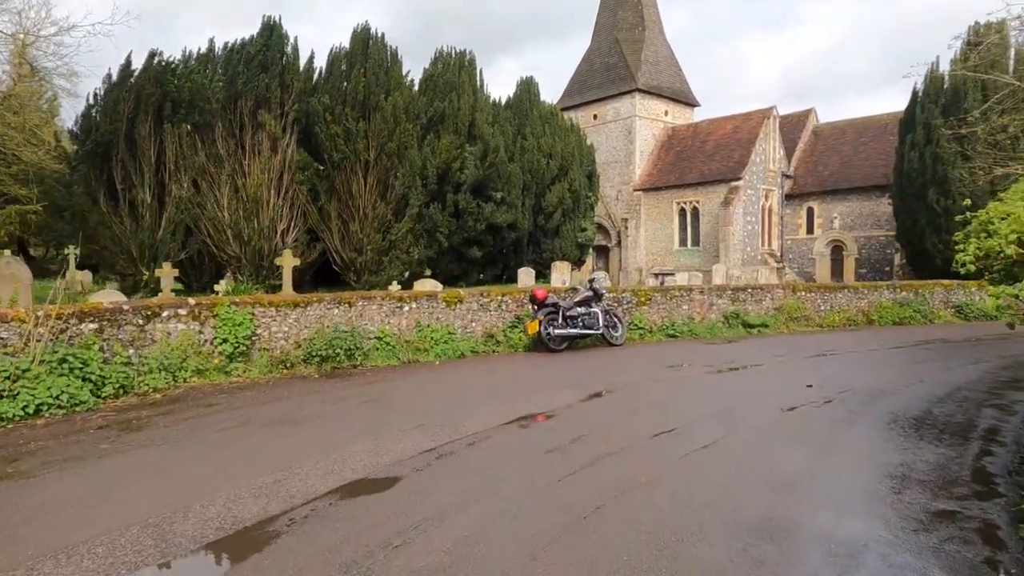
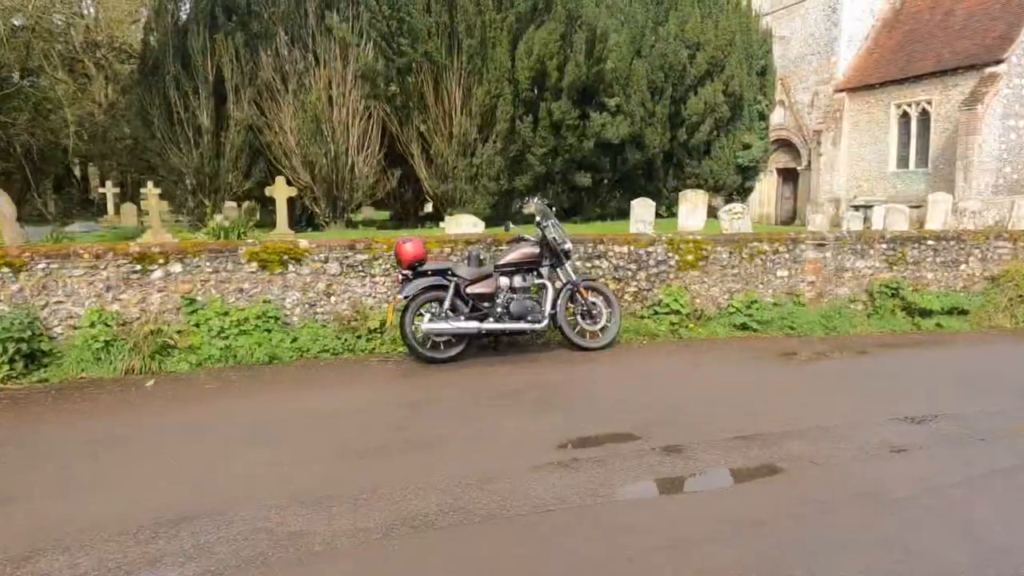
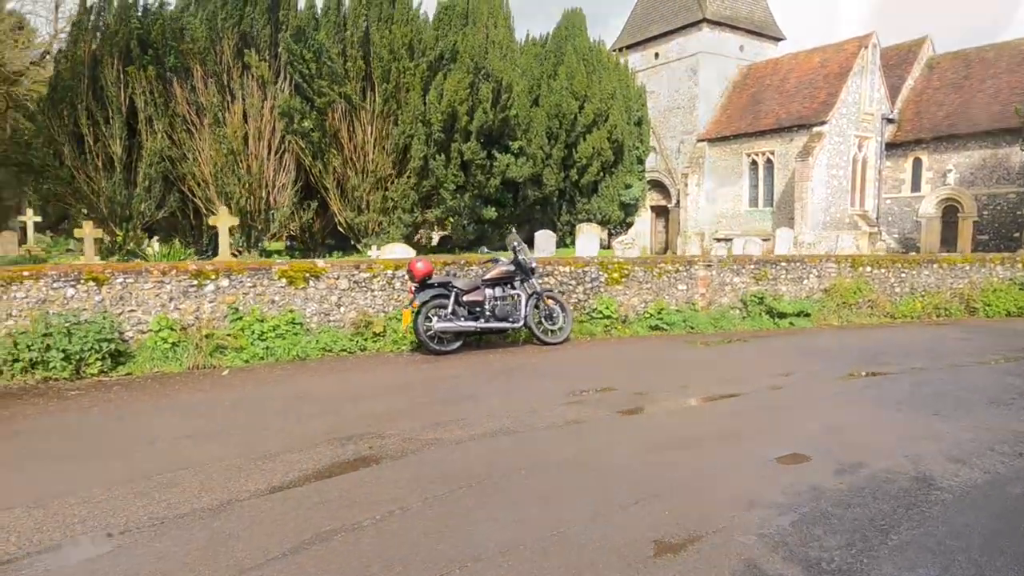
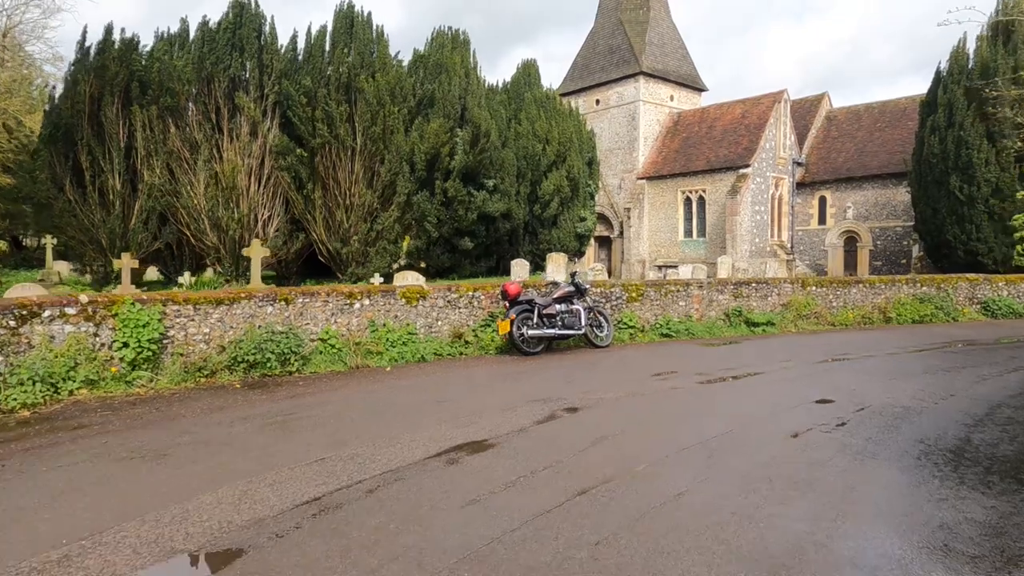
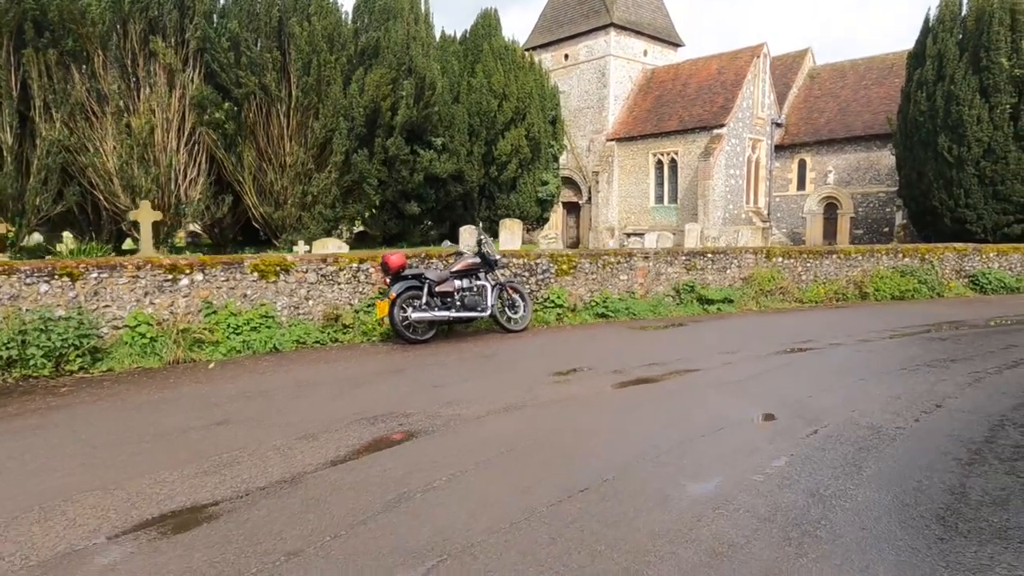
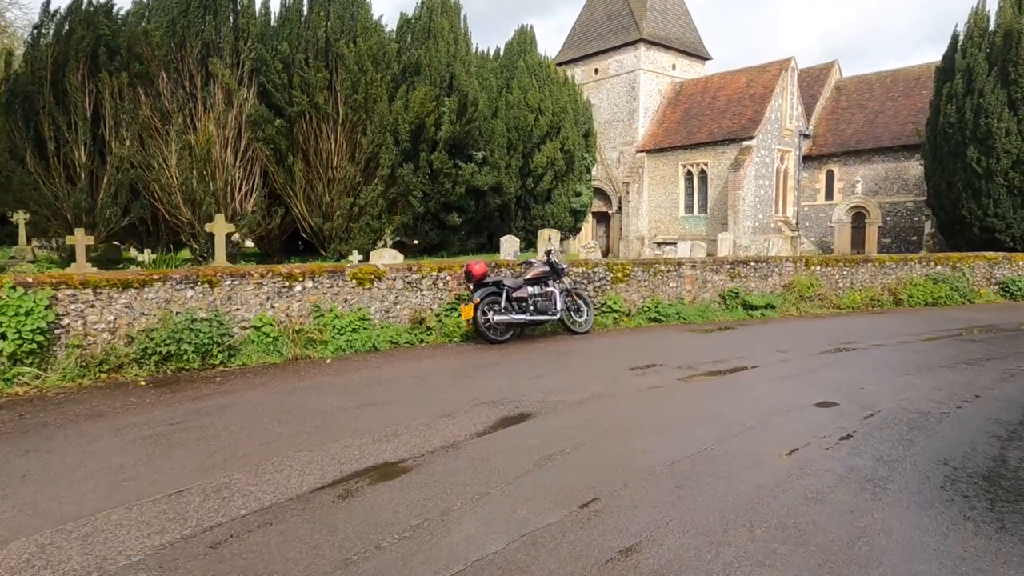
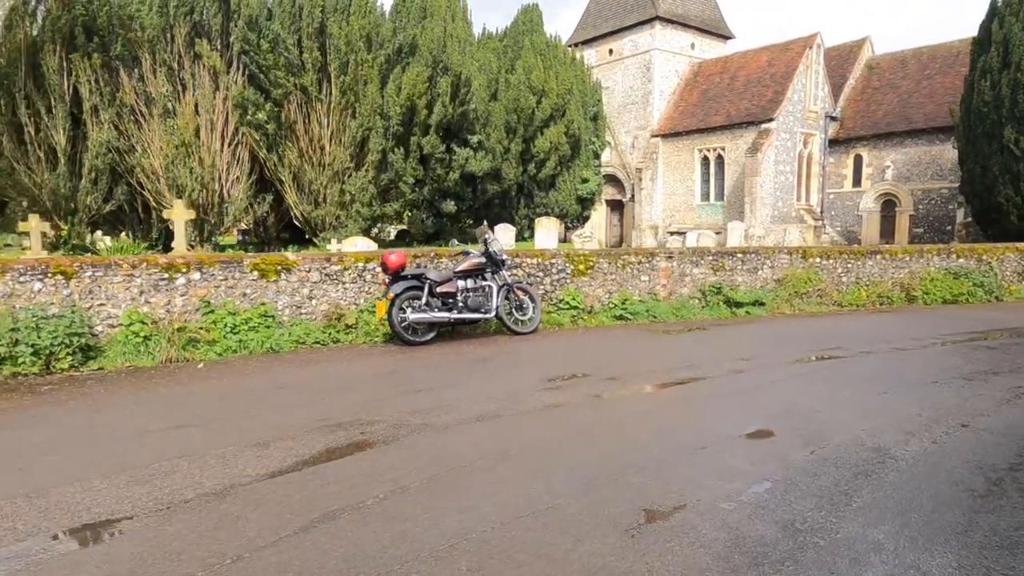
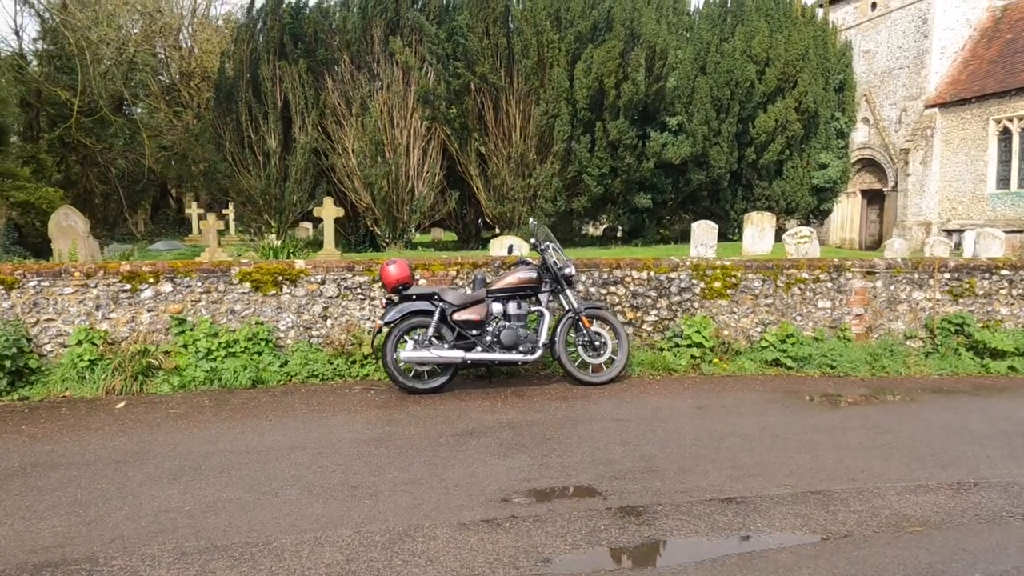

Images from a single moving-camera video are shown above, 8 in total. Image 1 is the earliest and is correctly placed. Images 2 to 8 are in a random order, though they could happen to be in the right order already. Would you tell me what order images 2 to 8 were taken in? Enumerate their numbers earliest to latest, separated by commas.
4, 6, 5, 7, 3, 2, 8
